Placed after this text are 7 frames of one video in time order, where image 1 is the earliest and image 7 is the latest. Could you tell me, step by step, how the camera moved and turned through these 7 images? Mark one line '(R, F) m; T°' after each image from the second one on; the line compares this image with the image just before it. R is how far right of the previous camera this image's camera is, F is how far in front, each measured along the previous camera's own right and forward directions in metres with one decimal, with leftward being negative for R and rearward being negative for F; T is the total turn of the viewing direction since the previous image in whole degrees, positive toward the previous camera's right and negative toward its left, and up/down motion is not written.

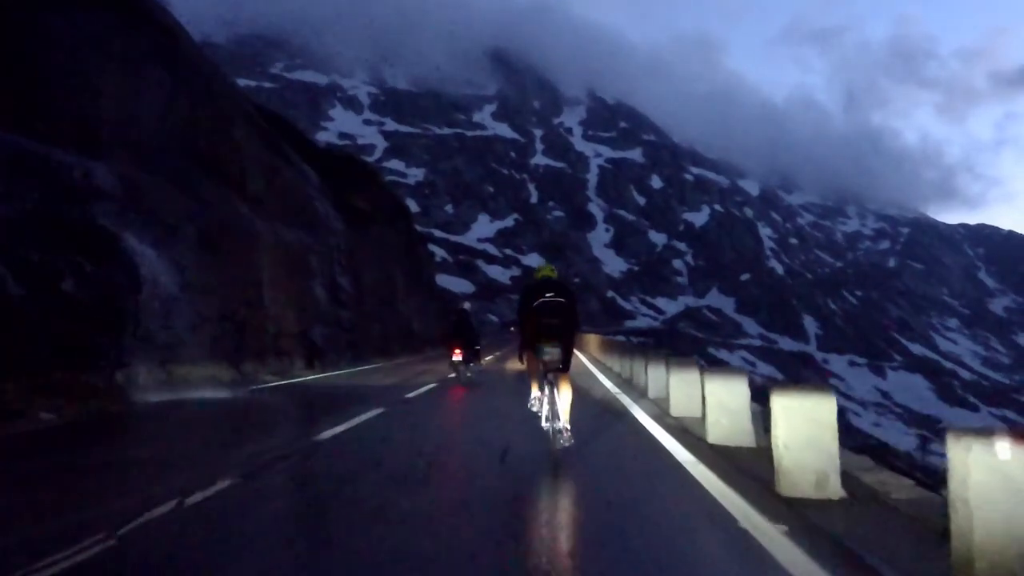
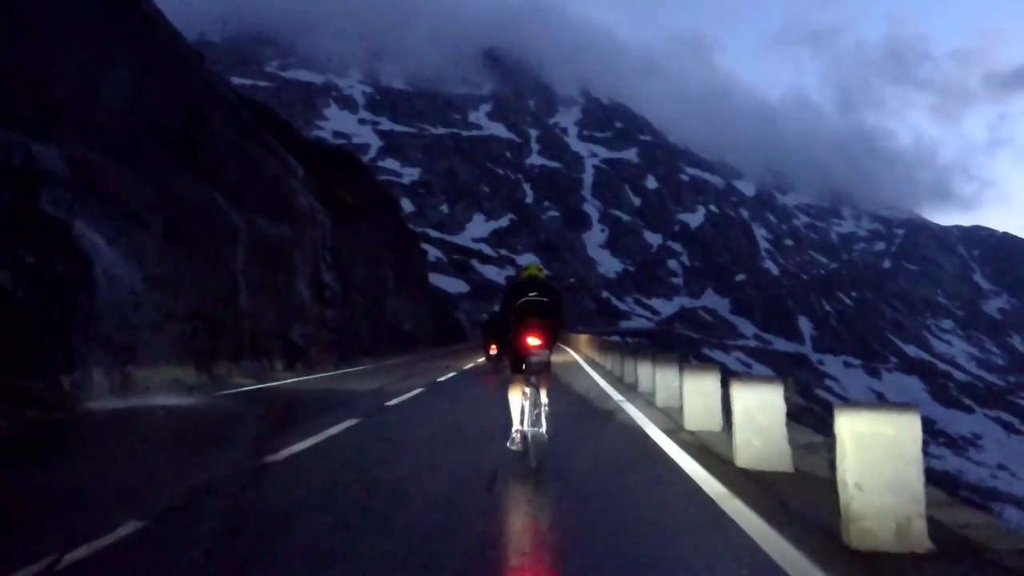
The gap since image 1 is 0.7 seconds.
(0.0, +0.8) m; 0°
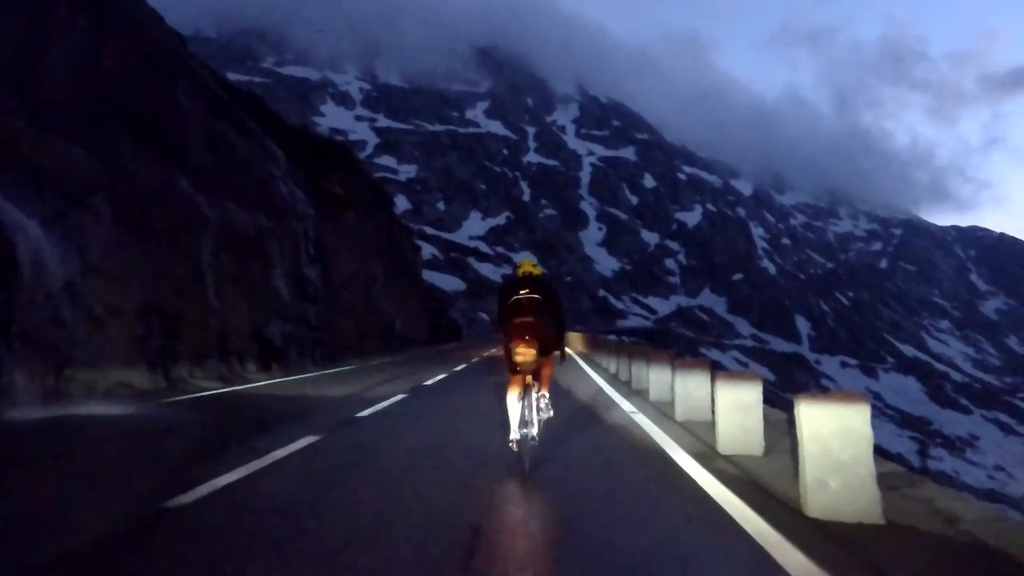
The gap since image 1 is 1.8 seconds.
(0.0, +1.1) m; 0°
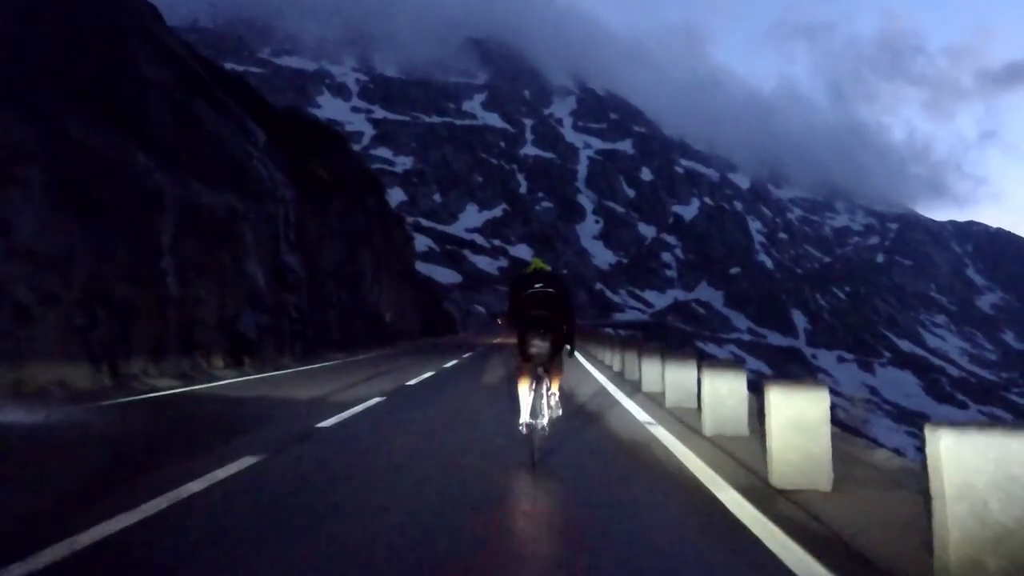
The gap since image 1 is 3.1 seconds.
(0.0, +1.1) m; 0°
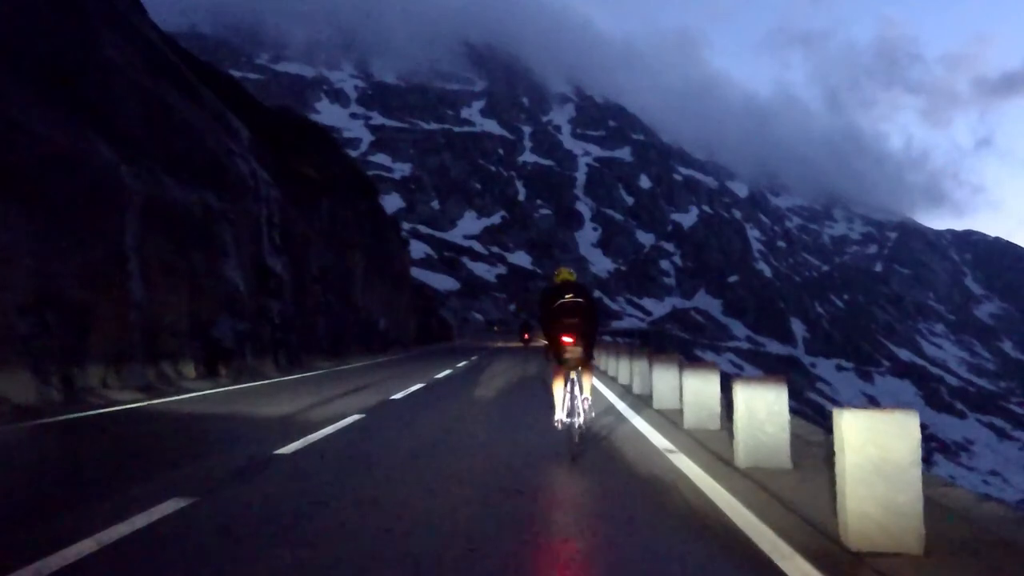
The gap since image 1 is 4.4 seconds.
(0.0, +0.8) m; 0°
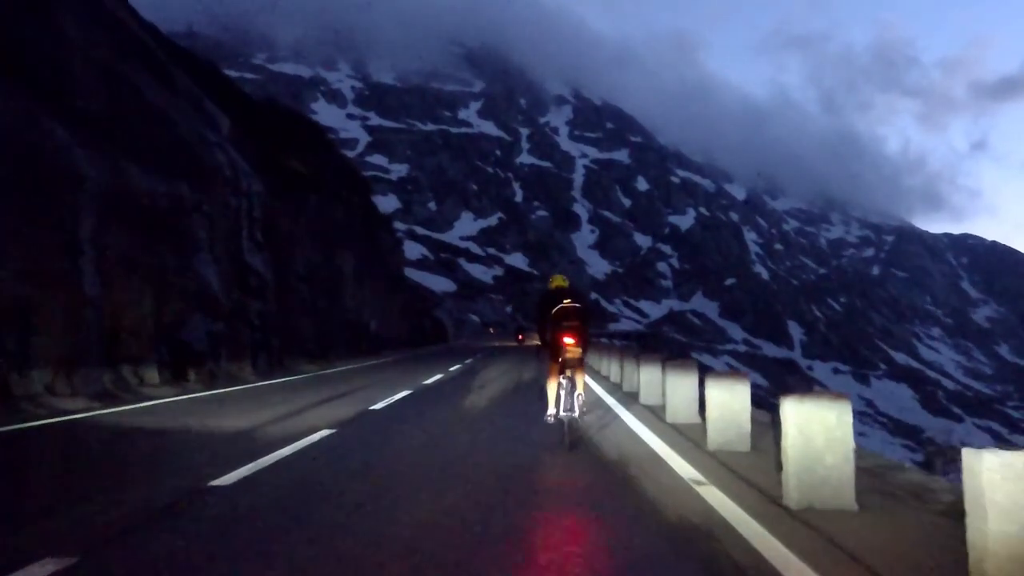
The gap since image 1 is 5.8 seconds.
(0.0, +0.8) m; 0°
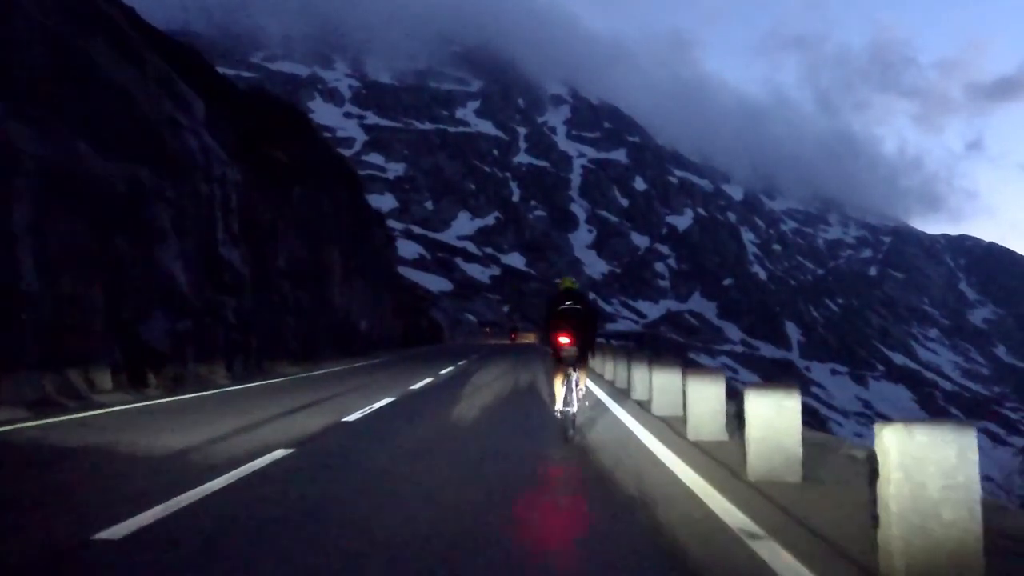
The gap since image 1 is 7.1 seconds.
(0.0, +0.9) m; 0°
